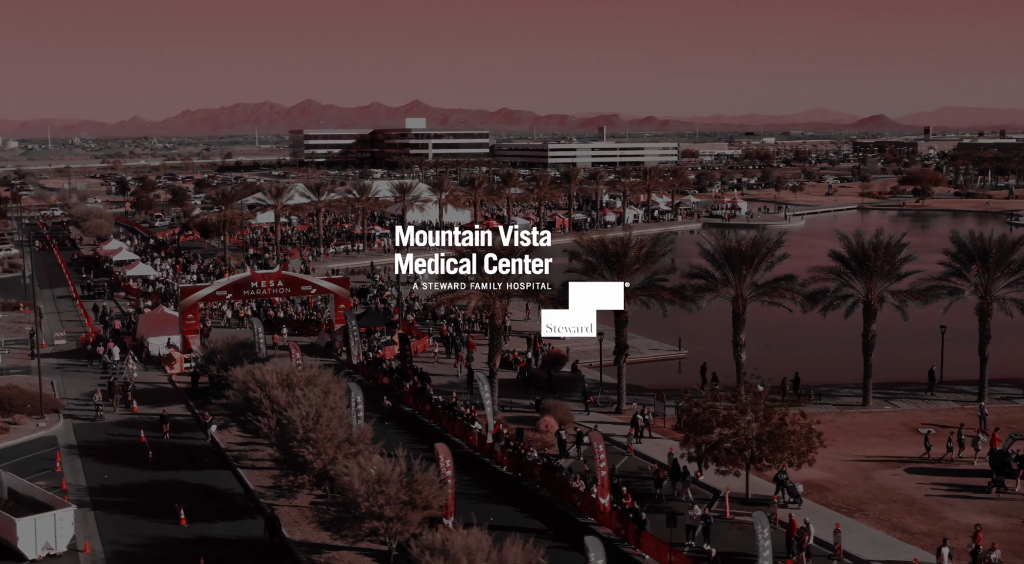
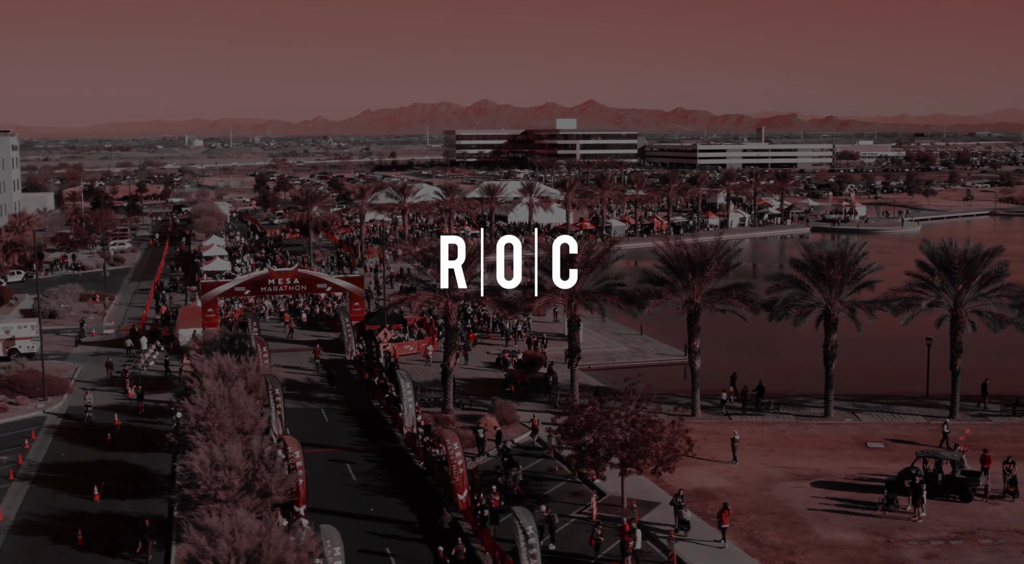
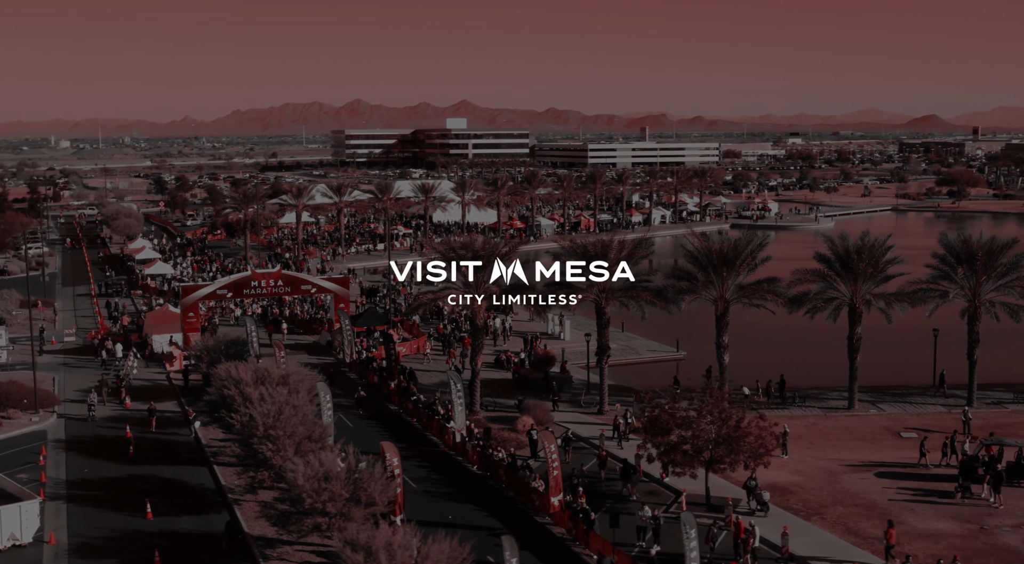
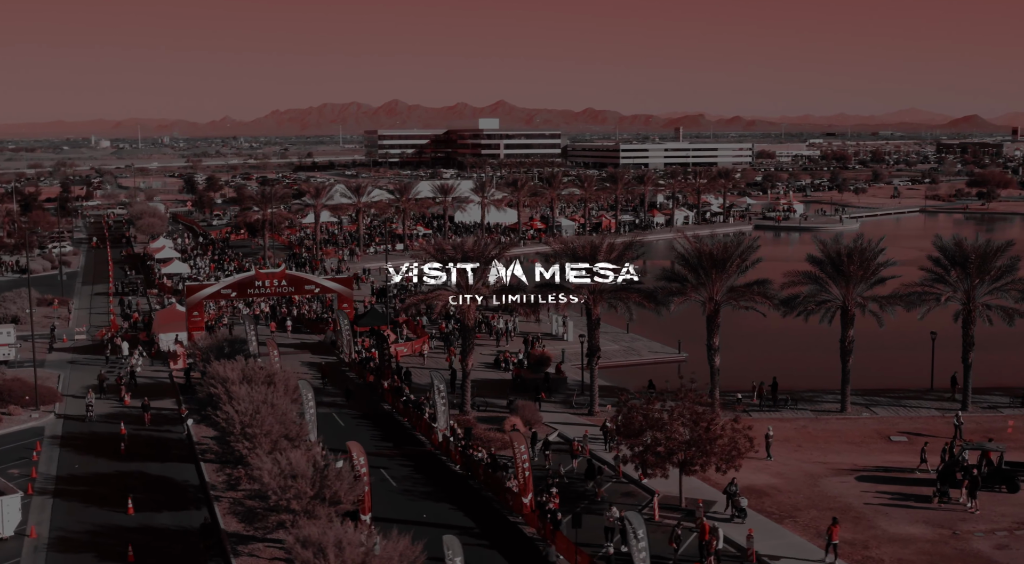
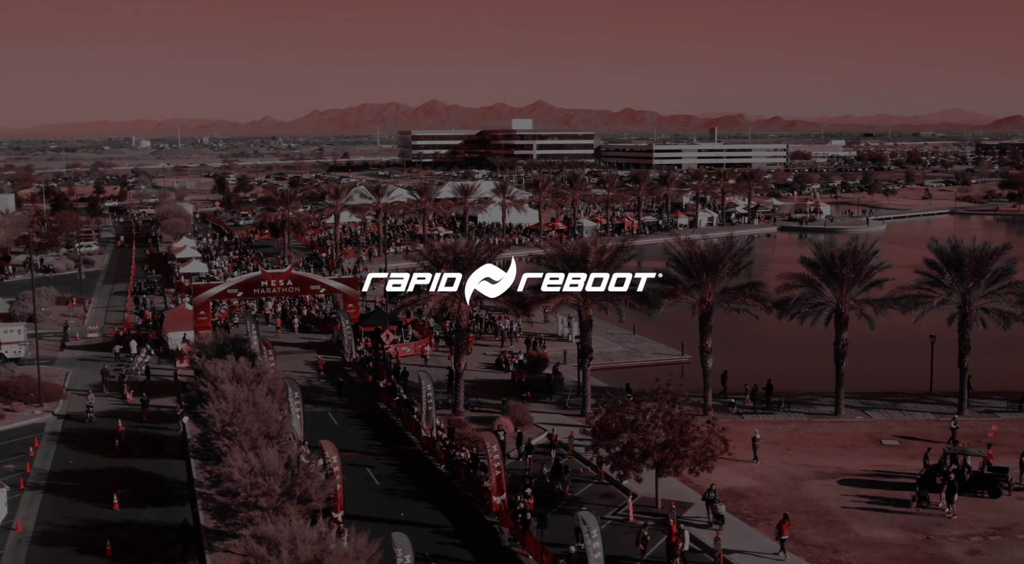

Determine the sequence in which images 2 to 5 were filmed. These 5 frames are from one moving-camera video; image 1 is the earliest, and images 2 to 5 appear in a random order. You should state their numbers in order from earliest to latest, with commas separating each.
3, 4, 5, 2
